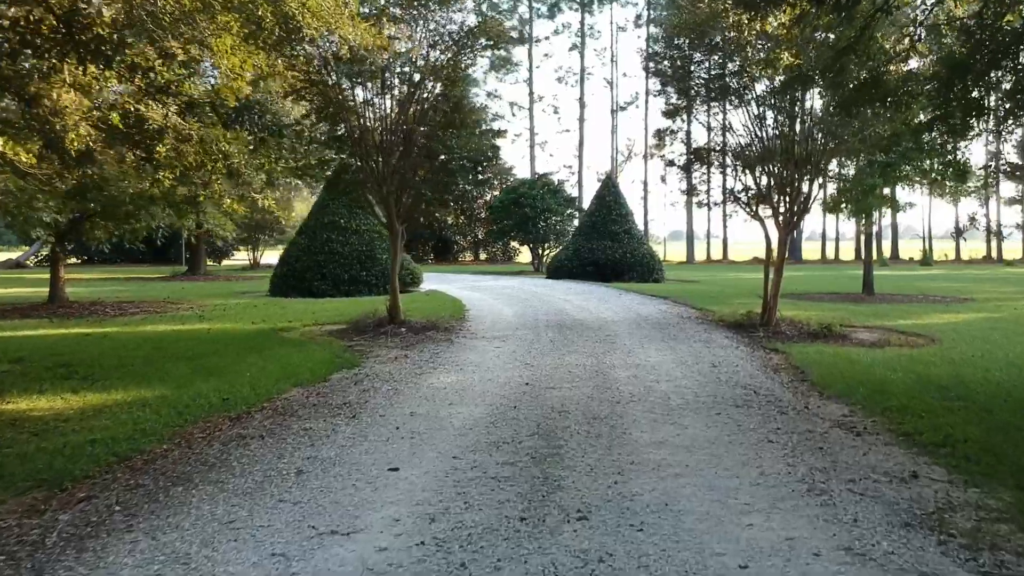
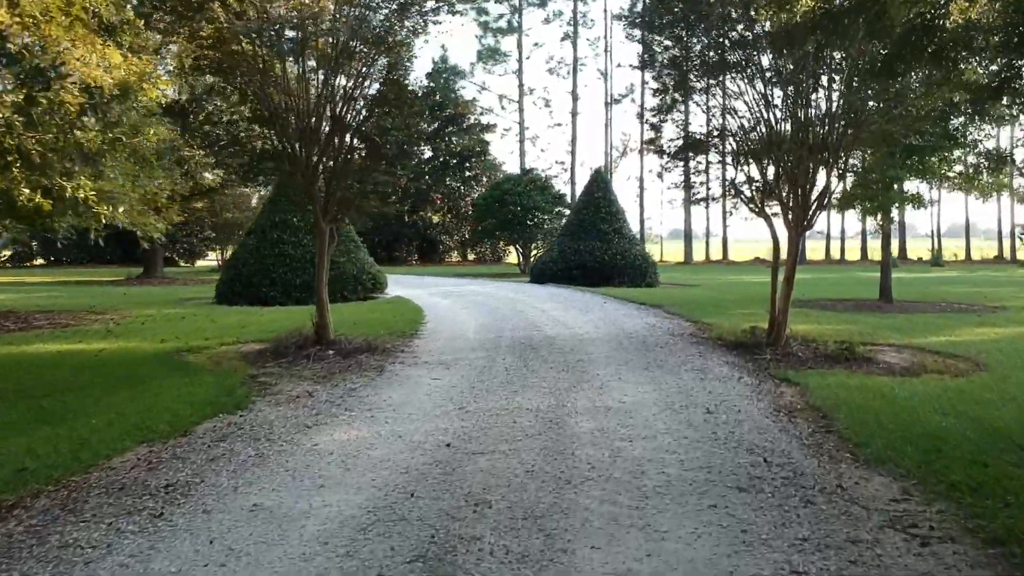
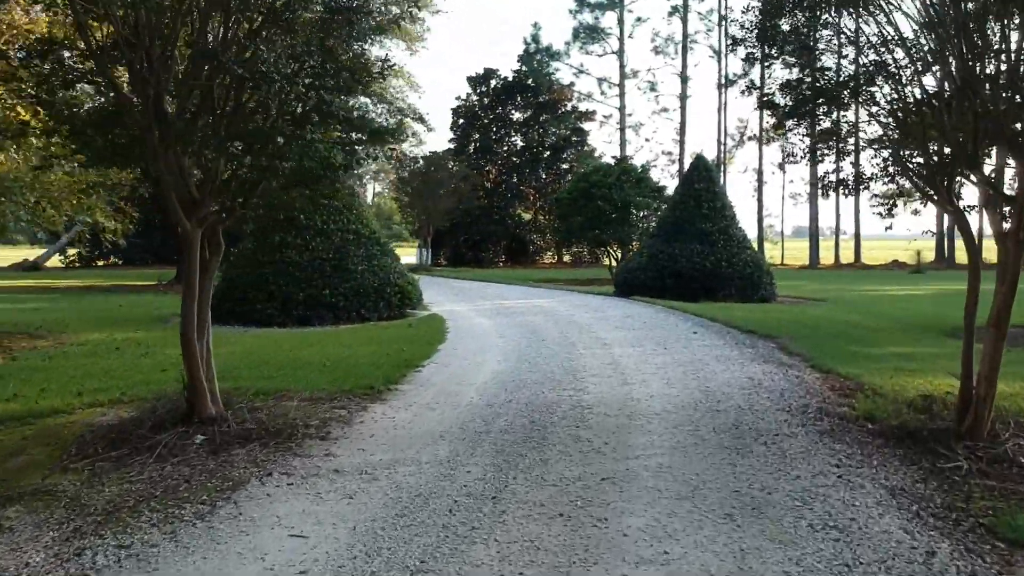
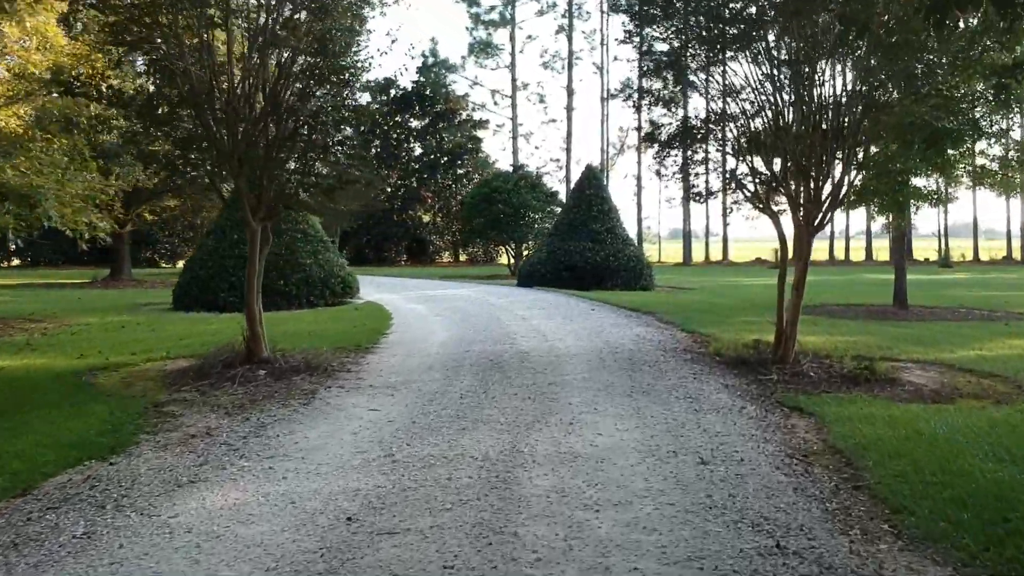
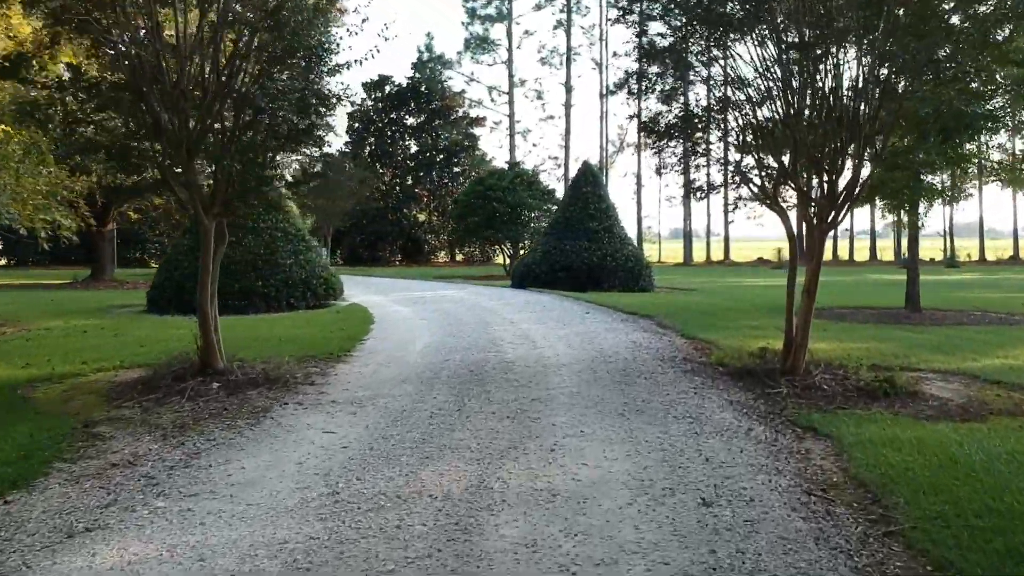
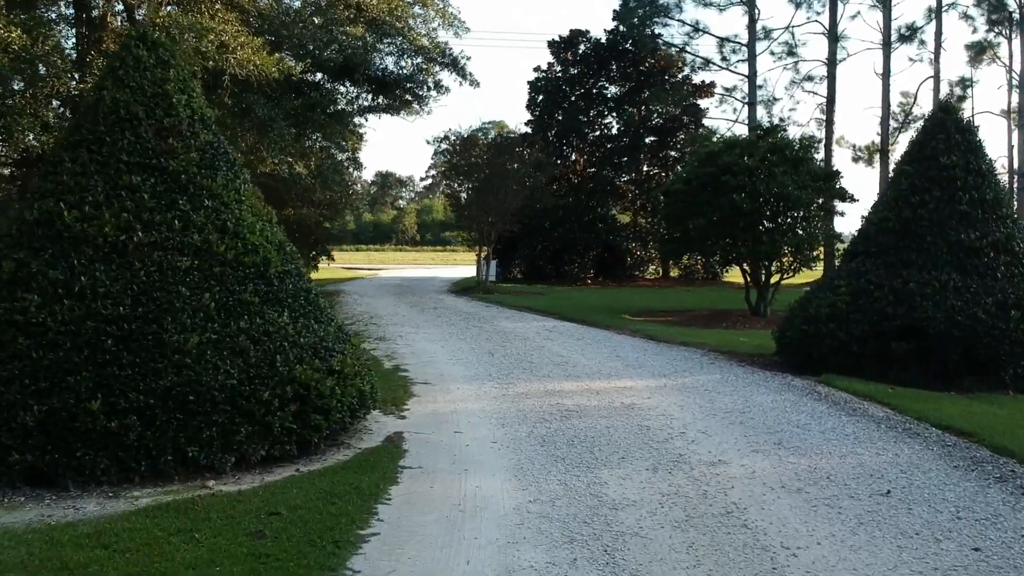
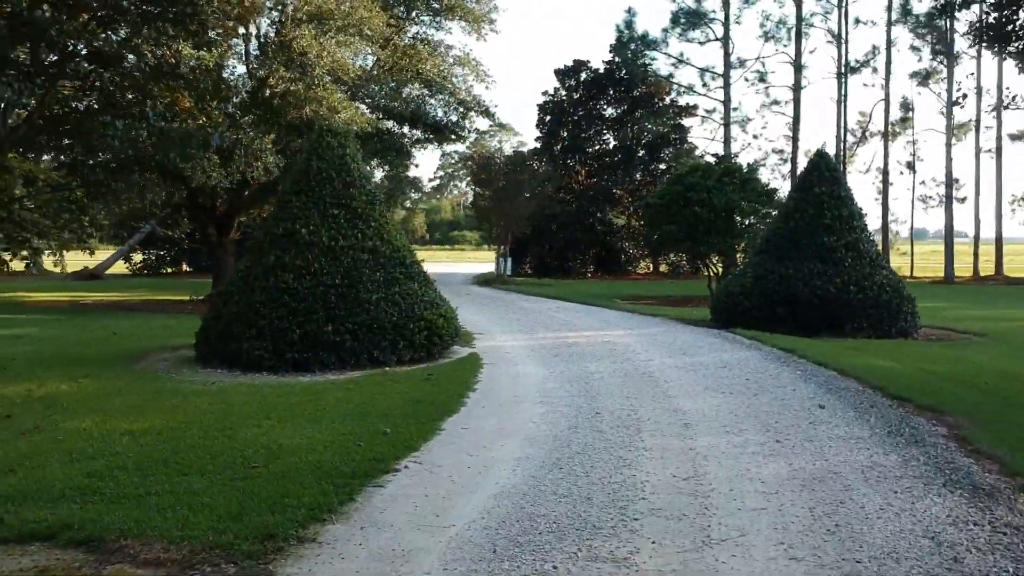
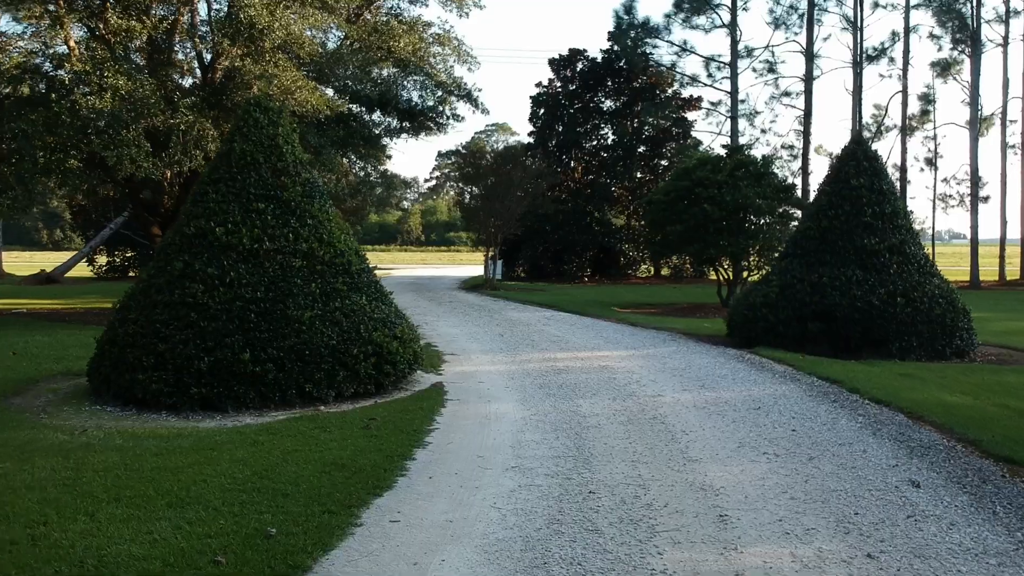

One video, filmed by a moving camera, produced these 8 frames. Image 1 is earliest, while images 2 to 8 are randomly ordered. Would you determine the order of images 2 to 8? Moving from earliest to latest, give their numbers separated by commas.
2, 4, 5, 3, 7, 8, 6
